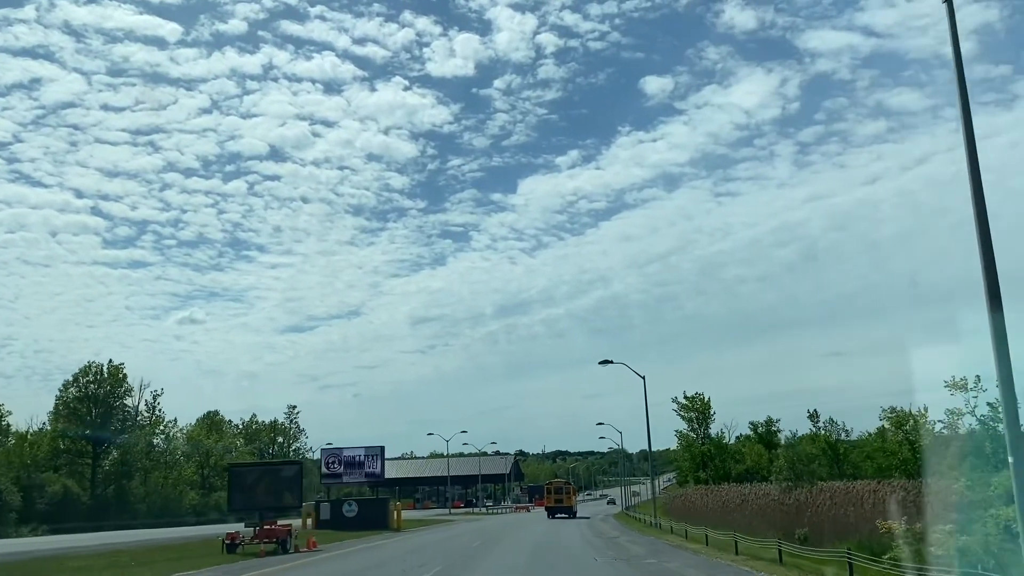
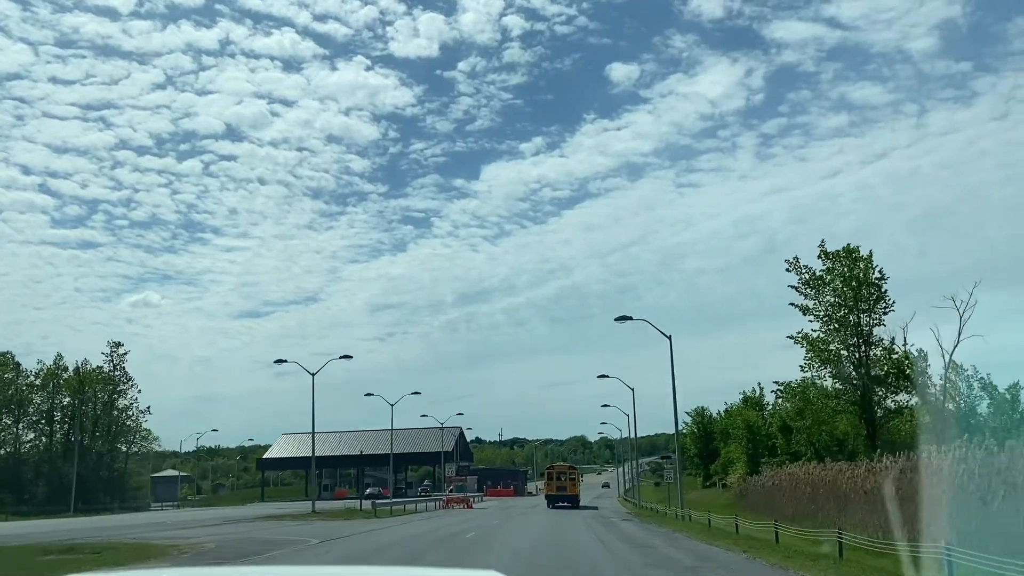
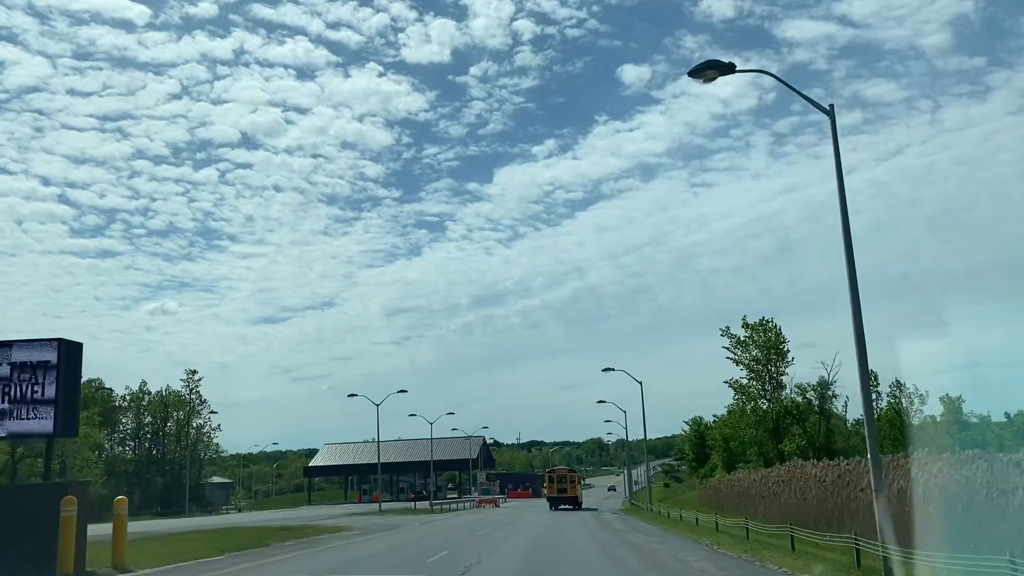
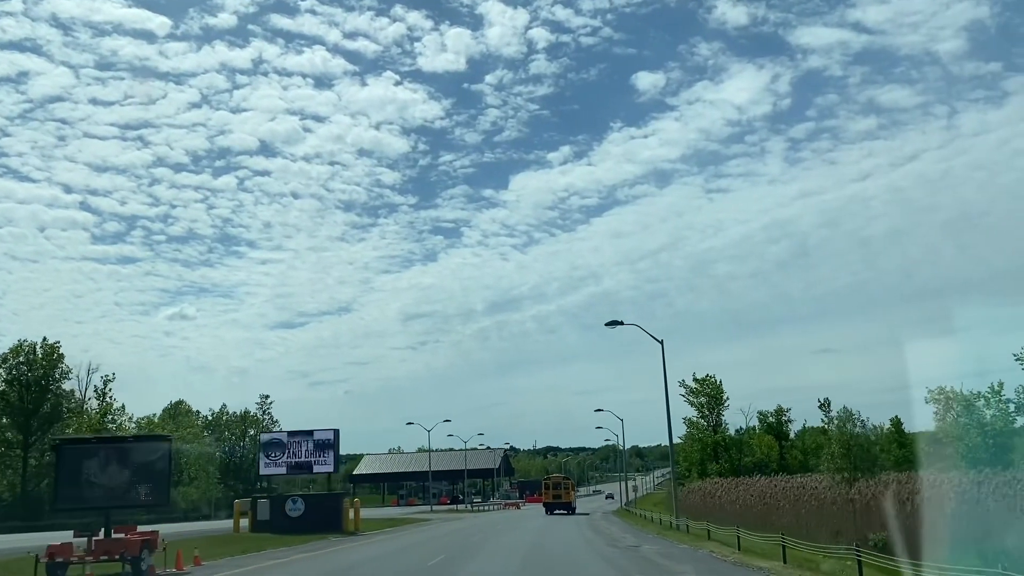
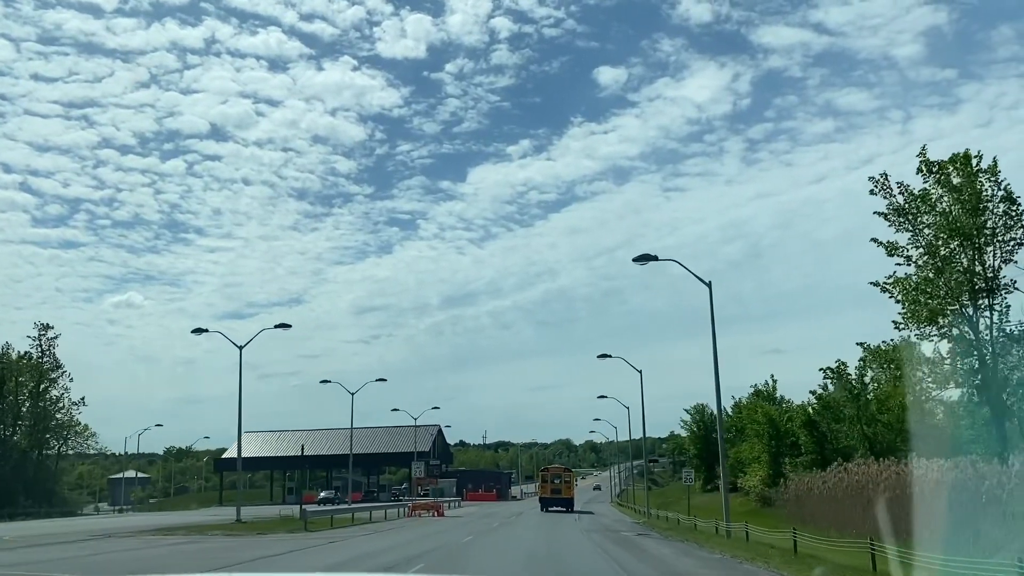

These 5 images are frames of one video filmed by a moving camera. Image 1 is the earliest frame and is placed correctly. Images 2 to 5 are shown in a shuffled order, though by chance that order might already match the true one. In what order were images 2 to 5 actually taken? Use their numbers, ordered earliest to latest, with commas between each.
4, 3, 2, 5
